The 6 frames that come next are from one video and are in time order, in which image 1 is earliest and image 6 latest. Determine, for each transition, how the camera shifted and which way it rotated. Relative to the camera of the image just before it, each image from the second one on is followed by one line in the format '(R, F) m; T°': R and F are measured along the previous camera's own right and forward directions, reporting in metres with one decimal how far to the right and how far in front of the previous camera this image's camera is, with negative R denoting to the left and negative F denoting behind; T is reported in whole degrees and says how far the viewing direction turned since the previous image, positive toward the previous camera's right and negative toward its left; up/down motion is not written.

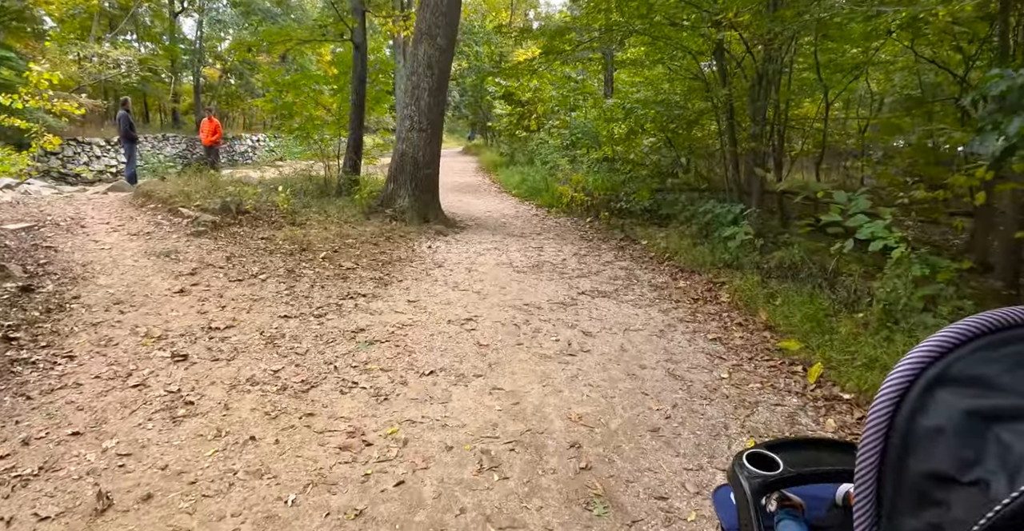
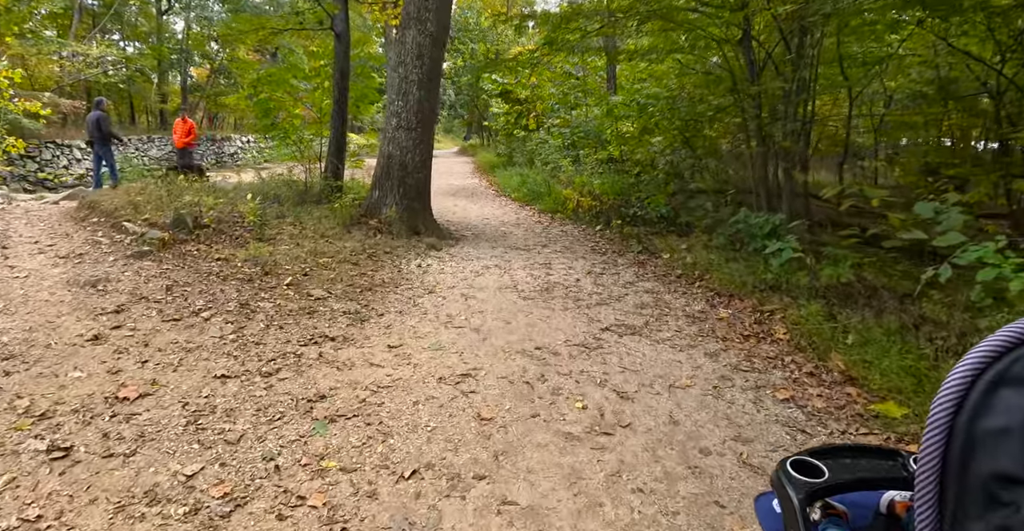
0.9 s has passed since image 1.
(-0.1, +1.2) m; 0°
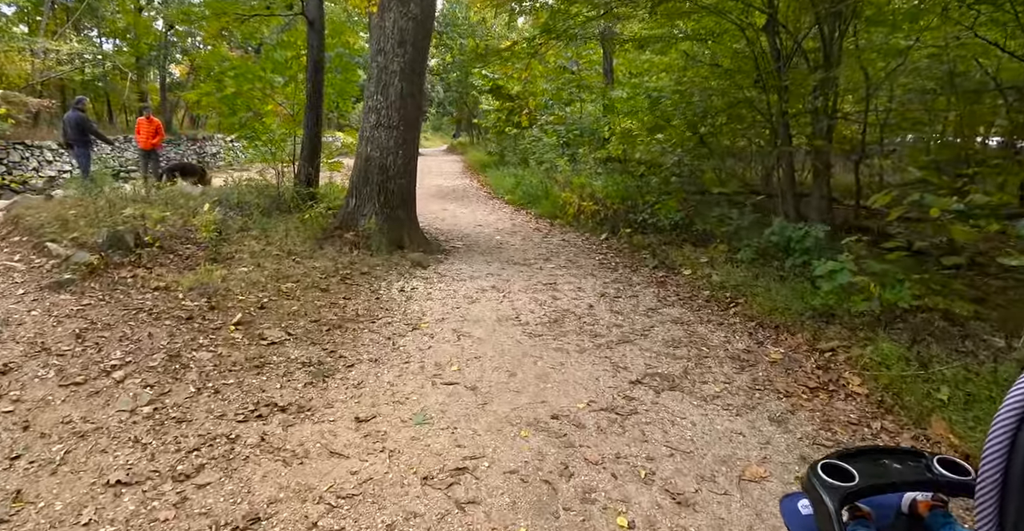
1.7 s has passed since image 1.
(-0.1, +1.1) m; +1°
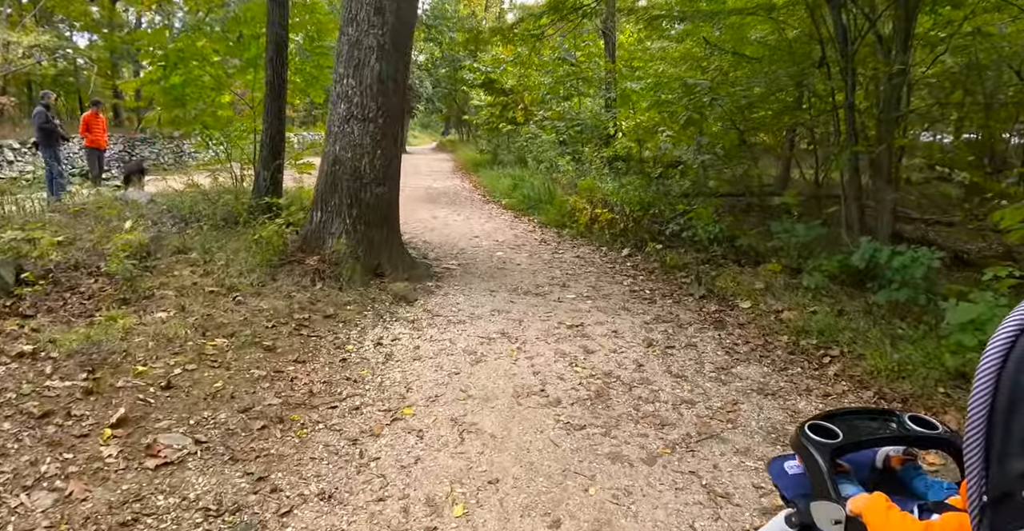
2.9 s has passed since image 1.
(-0.2, +1.6) m; +1°
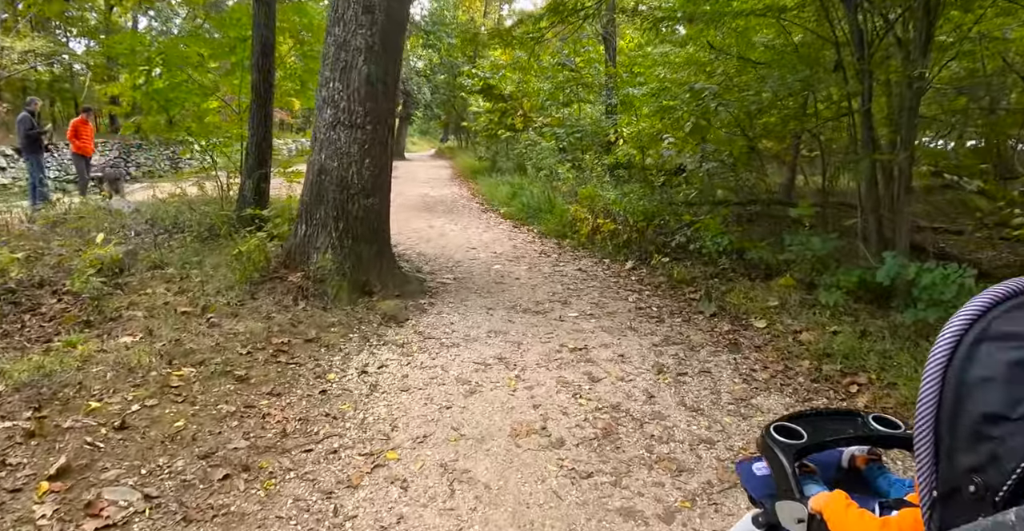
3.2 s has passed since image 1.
(0.0, +0.4) m; 0°
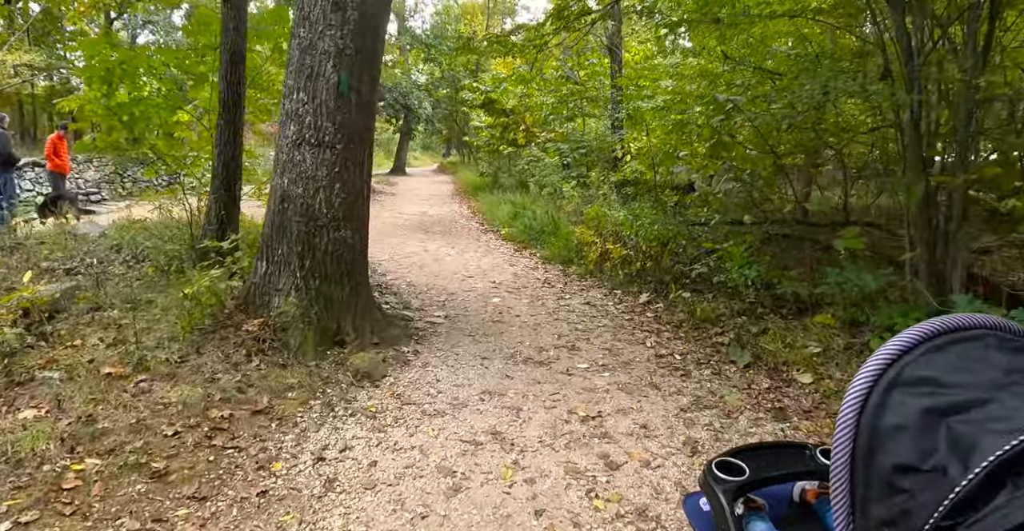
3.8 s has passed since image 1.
(0.0, +0.8) m; 0°
